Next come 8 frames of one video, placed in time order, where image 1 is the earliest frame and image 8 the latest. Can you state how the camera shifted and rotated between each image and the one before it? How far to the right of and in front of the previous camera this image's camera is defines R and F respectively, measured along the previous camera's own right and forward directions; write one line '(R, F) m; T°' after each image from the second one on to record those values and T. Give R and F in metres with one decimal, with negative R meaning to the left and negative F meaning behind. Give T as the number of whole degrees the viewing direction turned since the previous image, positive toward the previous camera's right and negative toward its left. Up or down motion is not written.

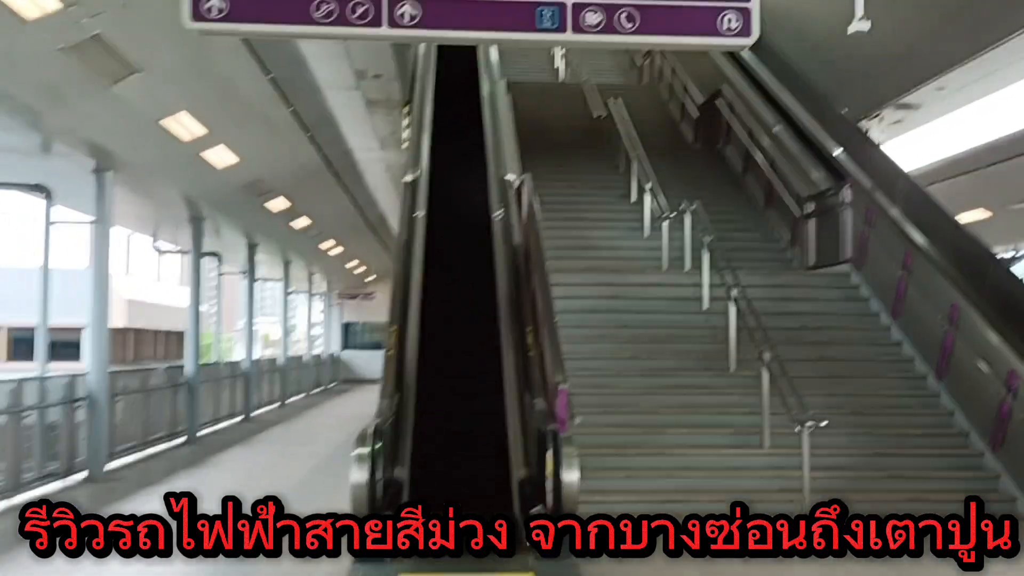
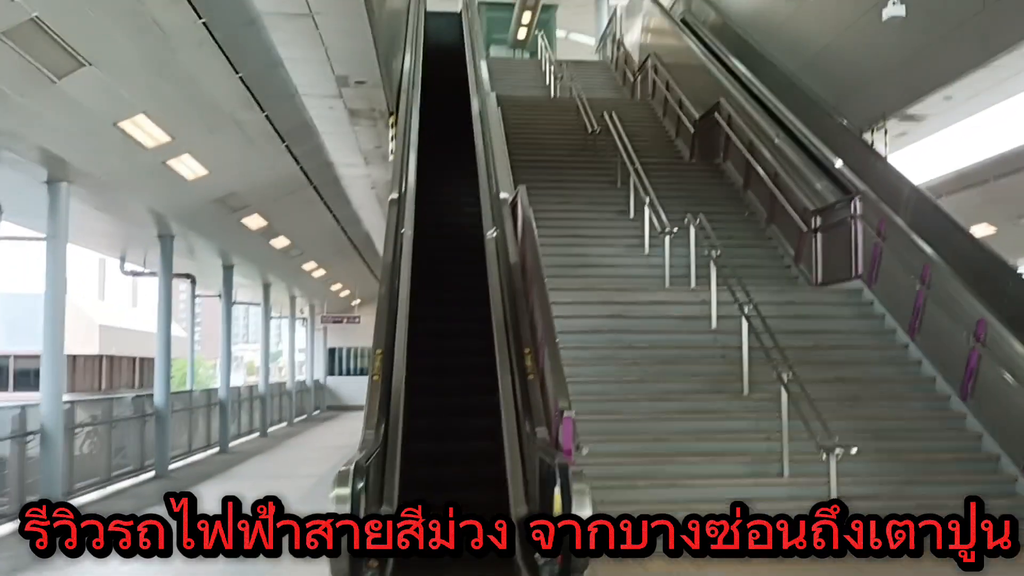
(-0.1, +0.6) m; +1°
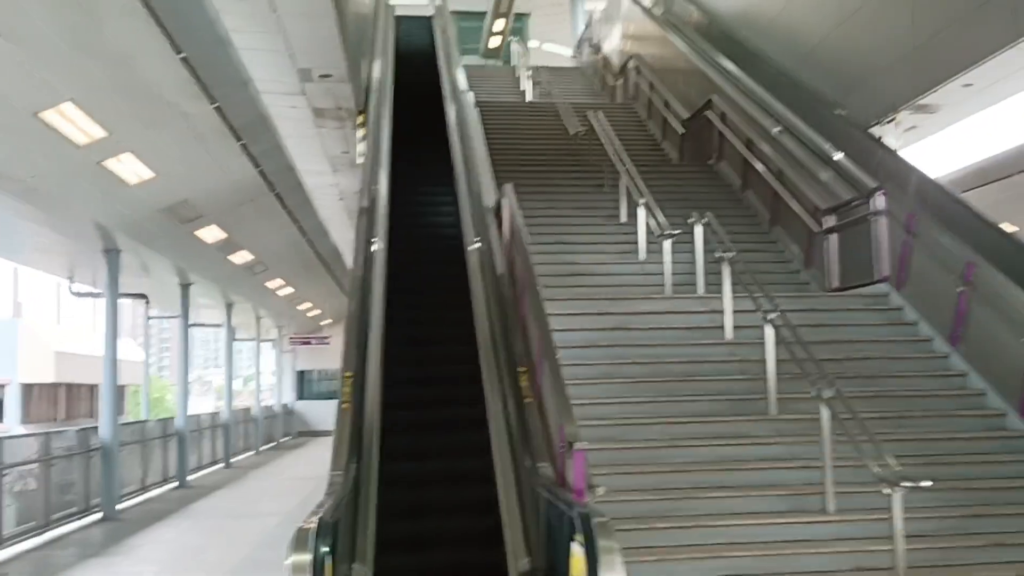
(-0.1, +0.8) m; +2°
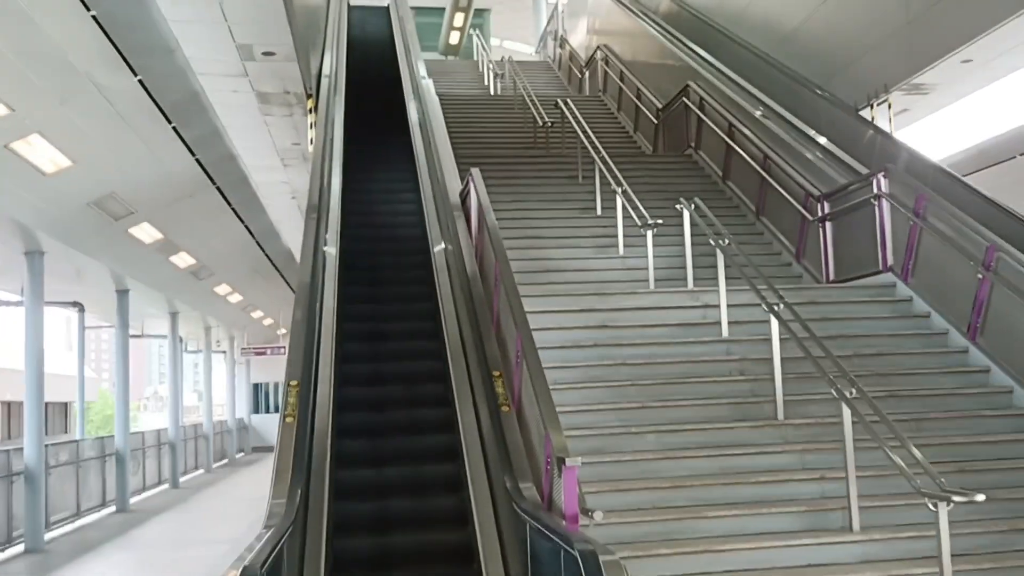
(-0.1, +0.7) m; +3°
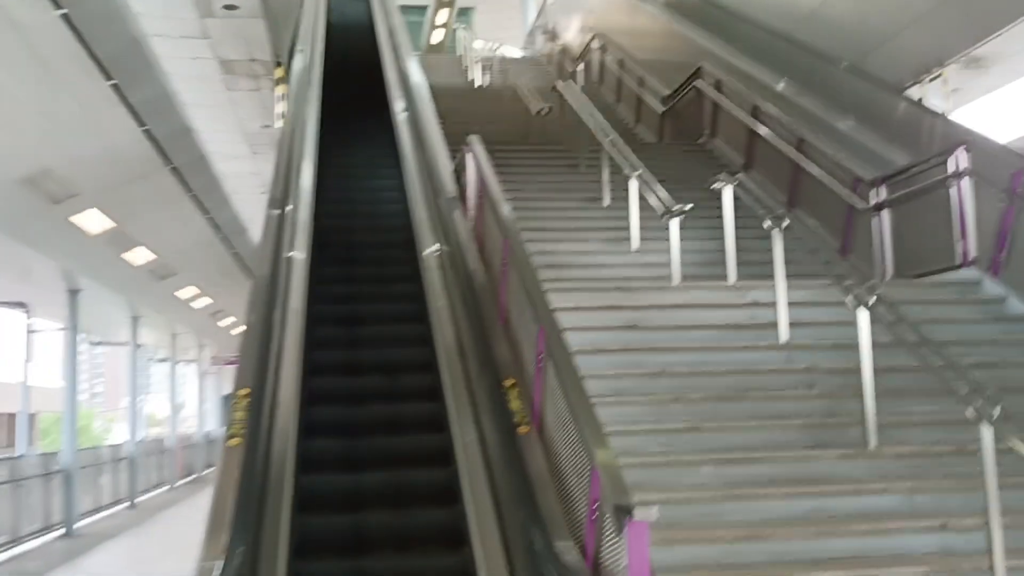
(-0.2, +1.1) m; +1°
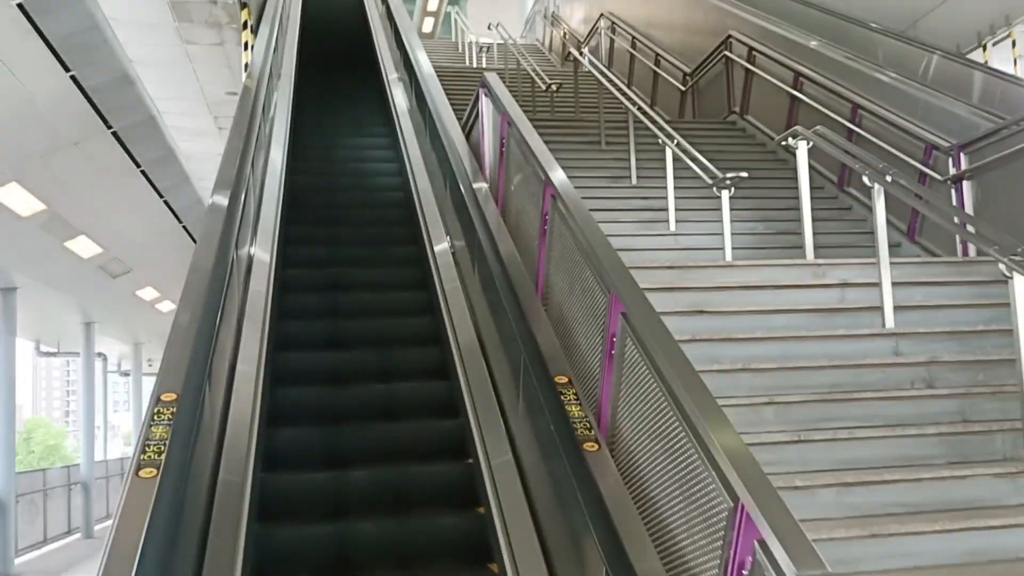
(-0.2, +1.0) m; +2°
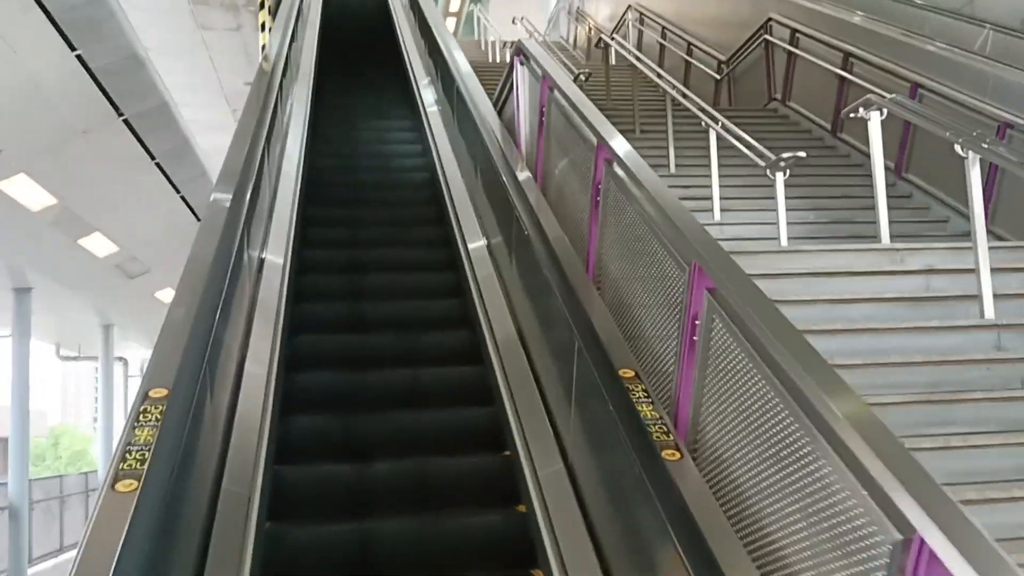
(-0.1, +0.4) m; -2°
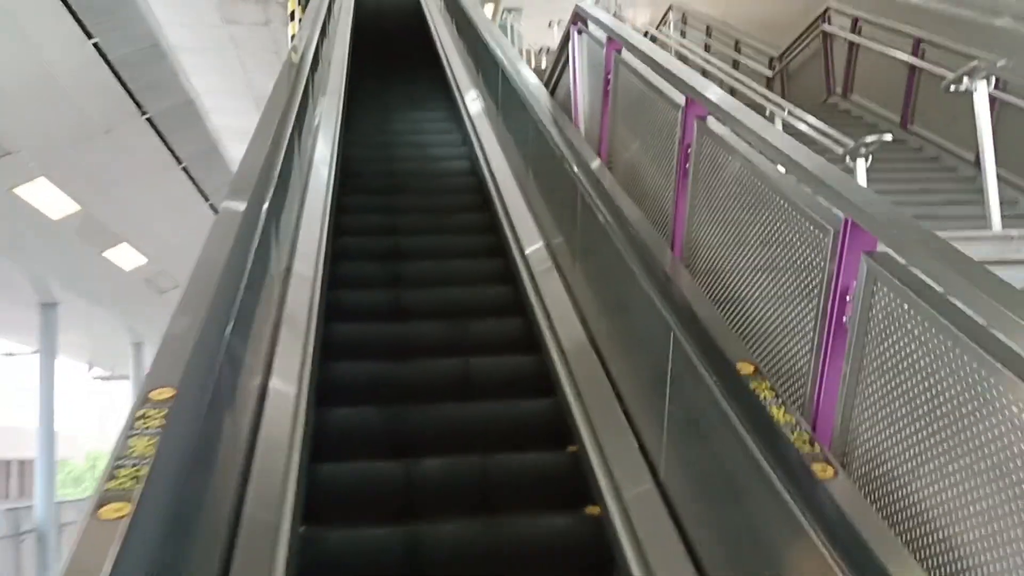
(-0.1, +0.4) m; -2°
